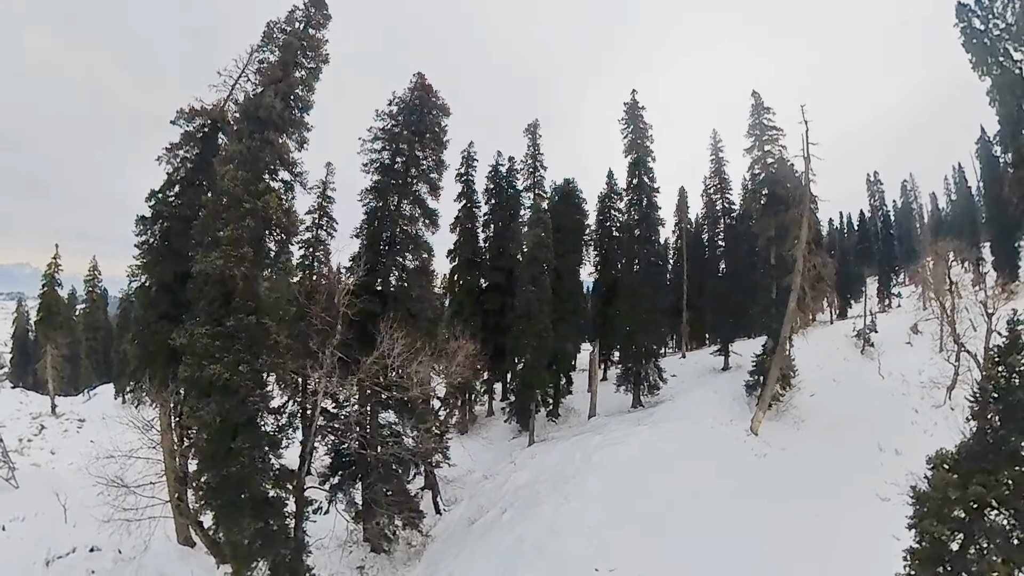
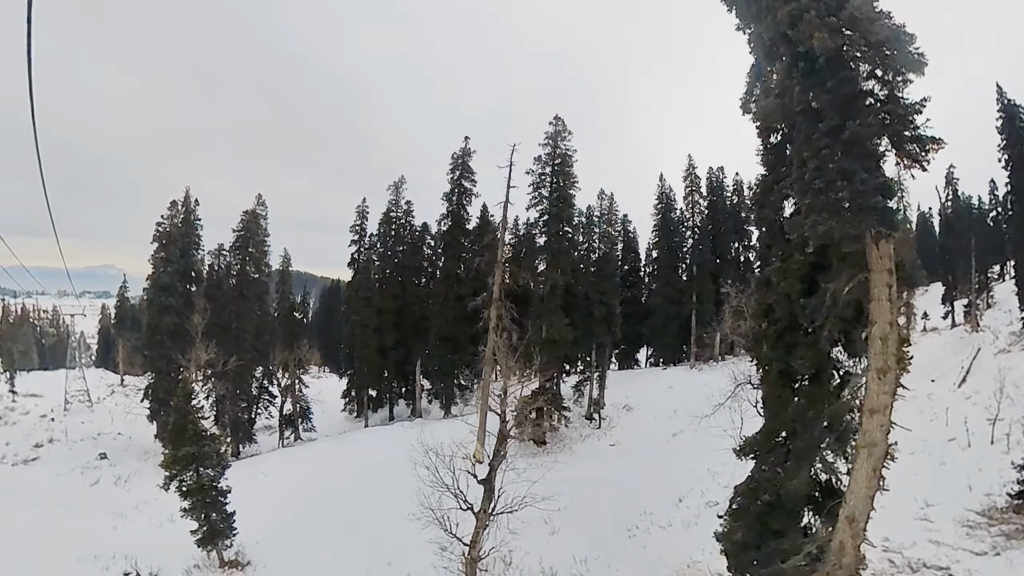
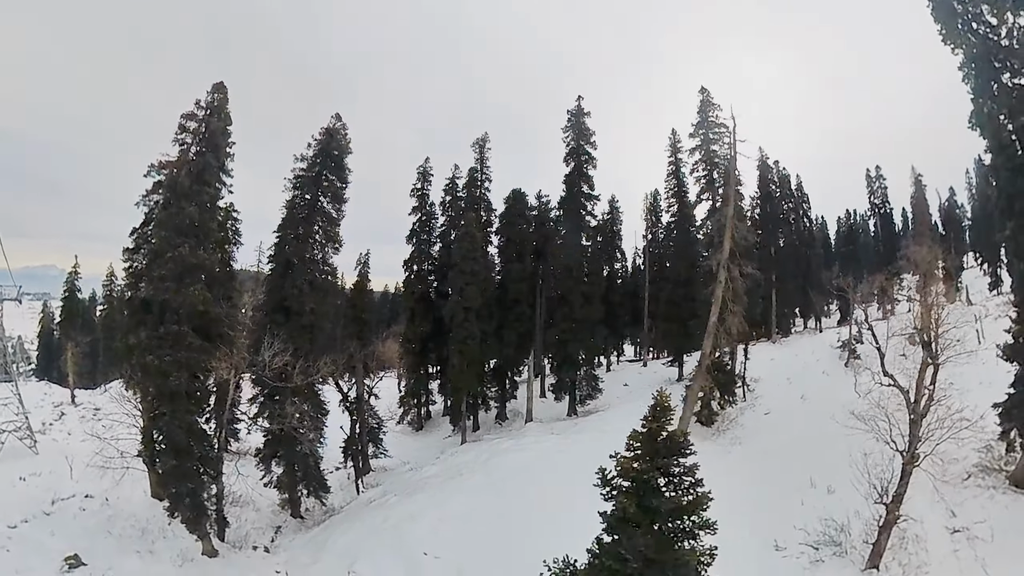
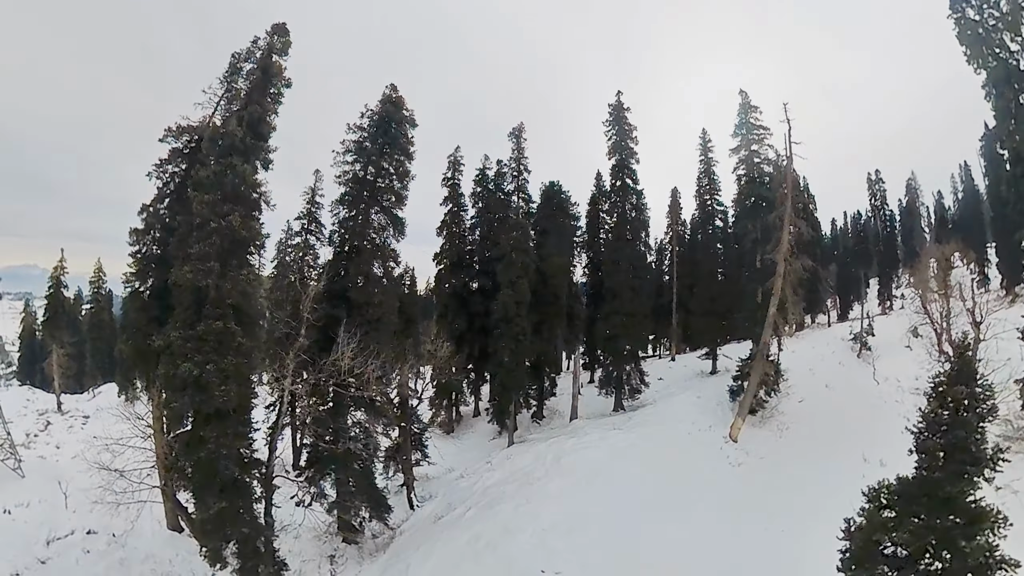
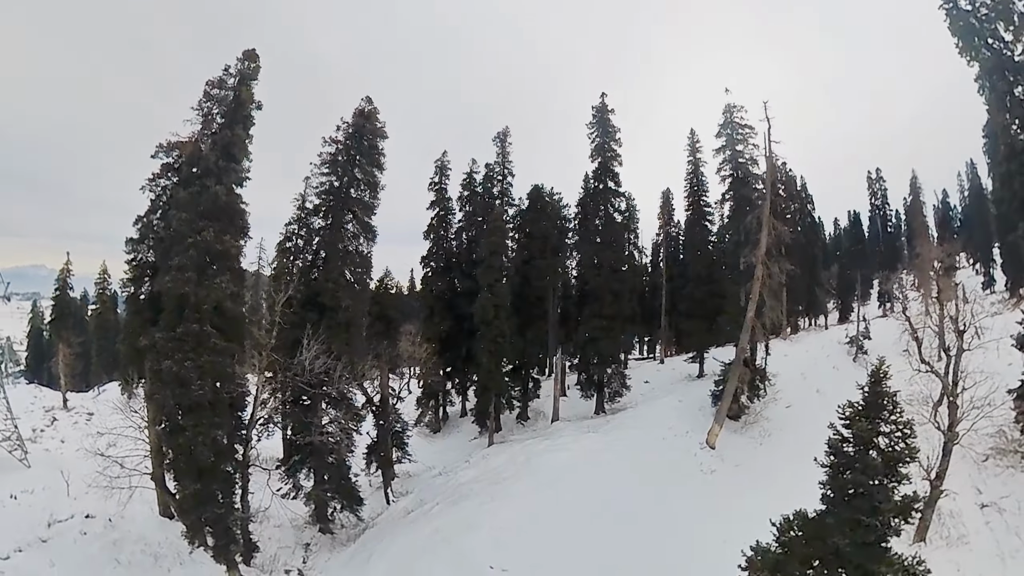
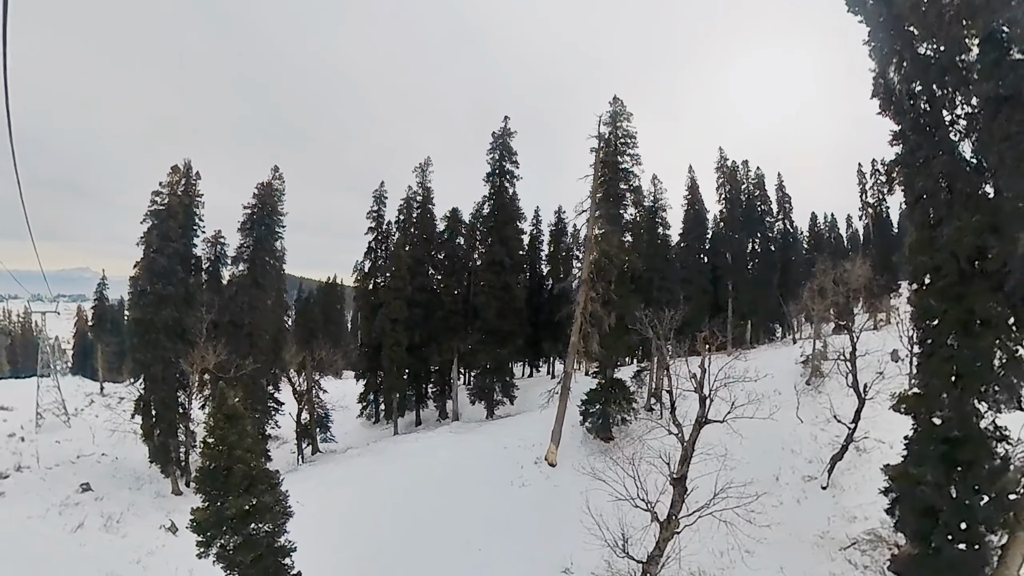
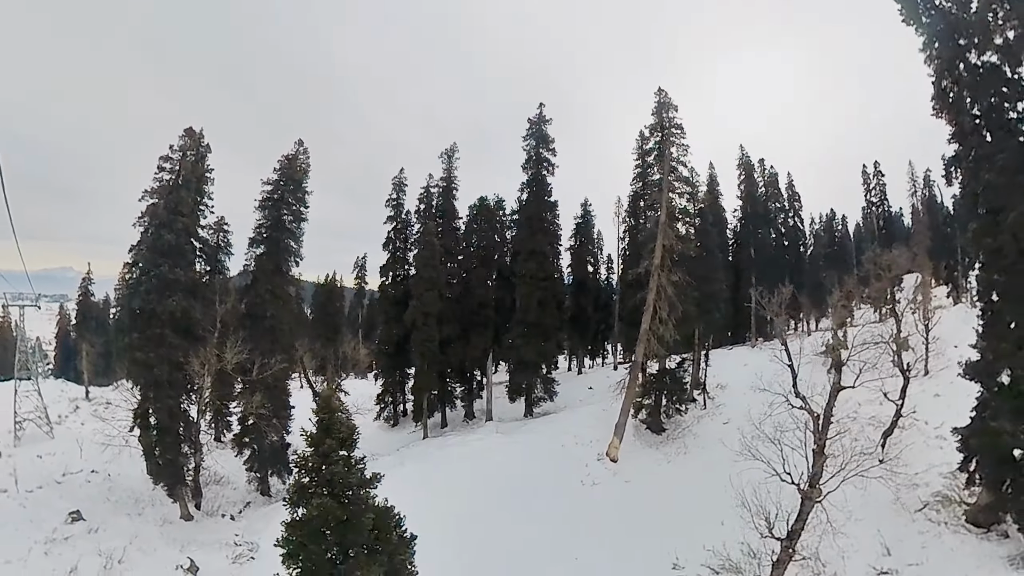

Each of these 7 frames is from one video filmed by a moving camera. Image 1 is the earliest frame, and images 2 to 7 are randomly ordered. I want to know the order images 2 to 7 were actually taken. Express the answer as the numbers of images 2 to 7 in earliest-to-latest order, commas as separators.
4, 5, 3, 7, 6, 2
